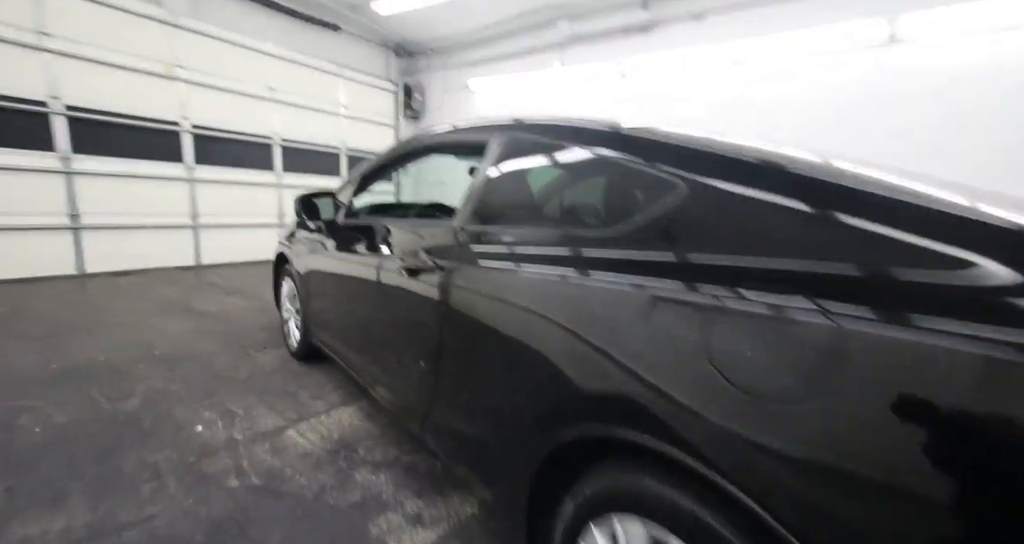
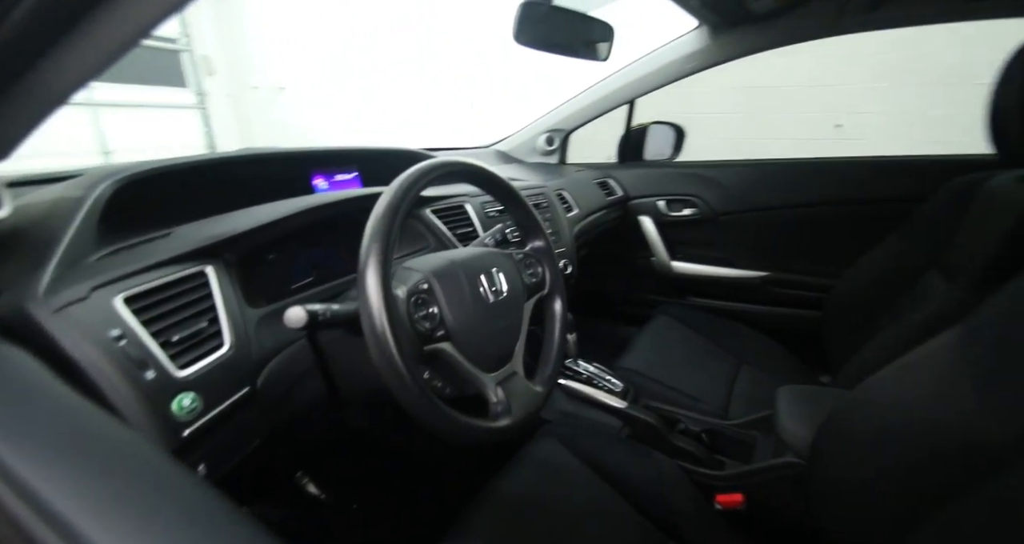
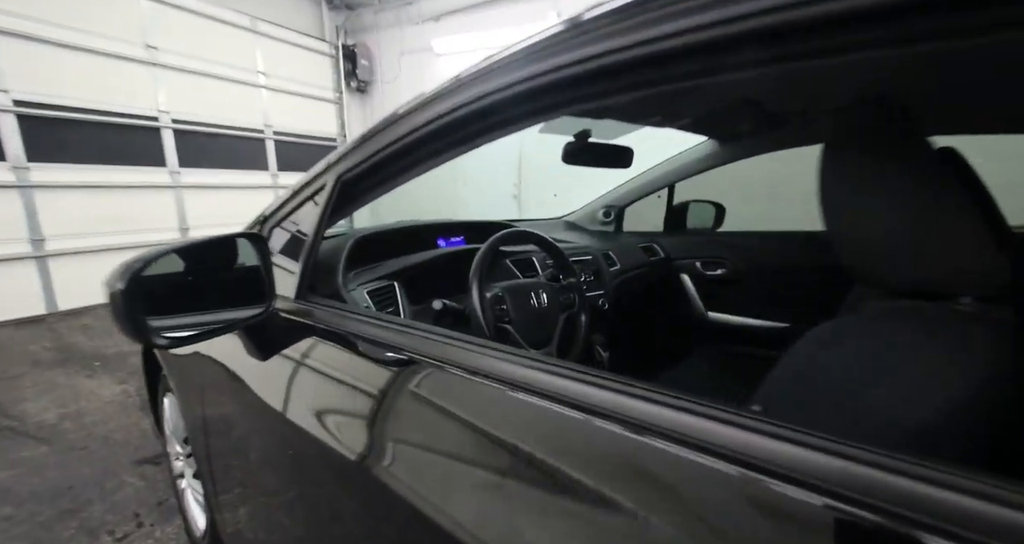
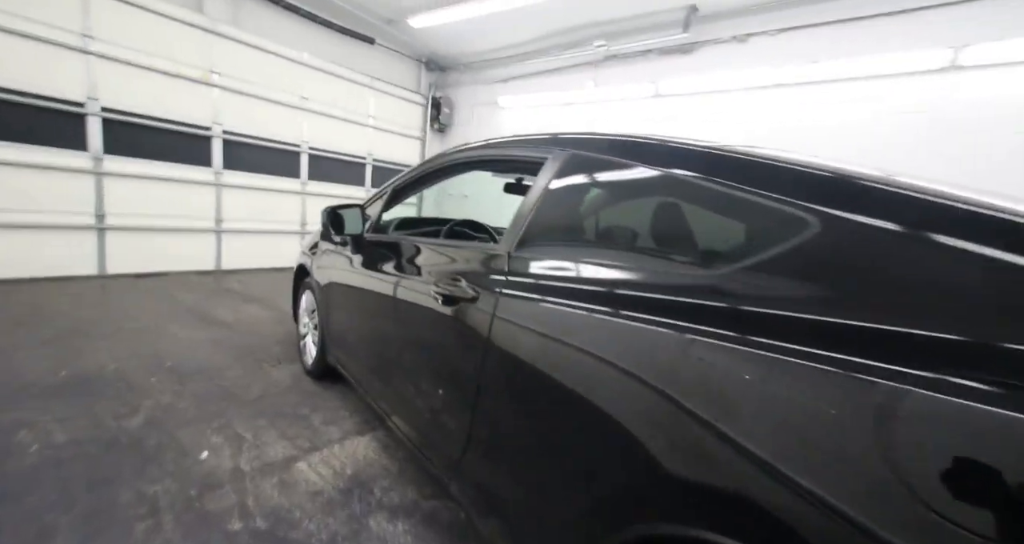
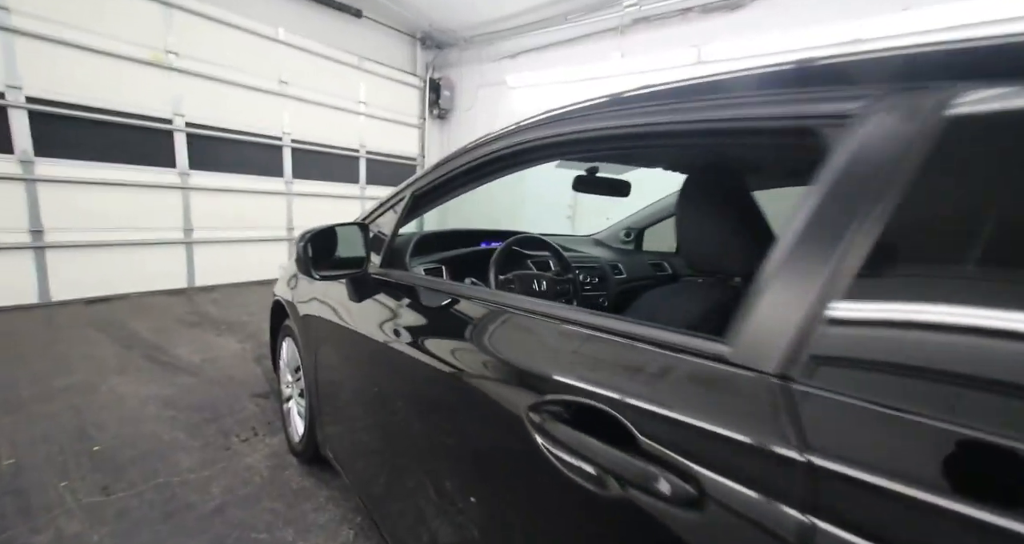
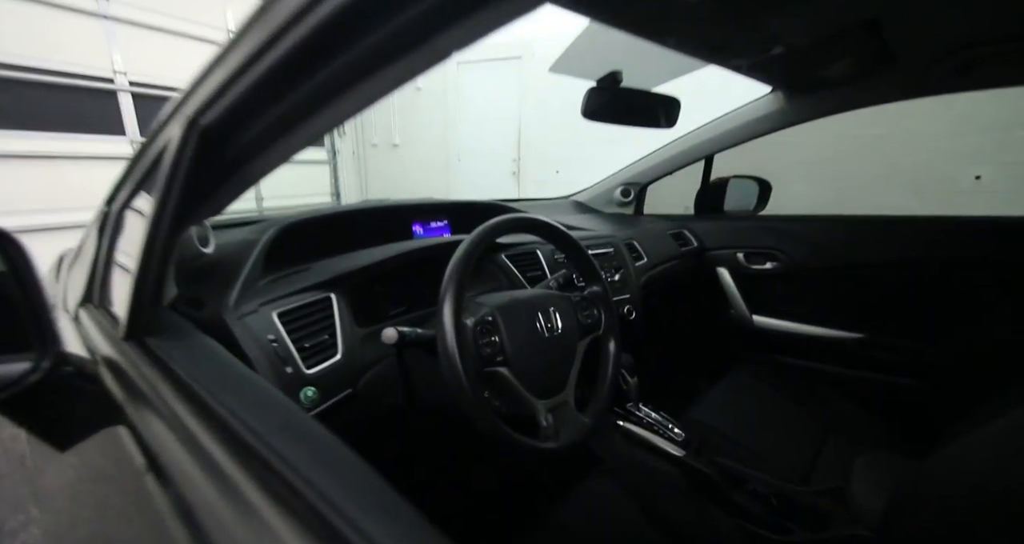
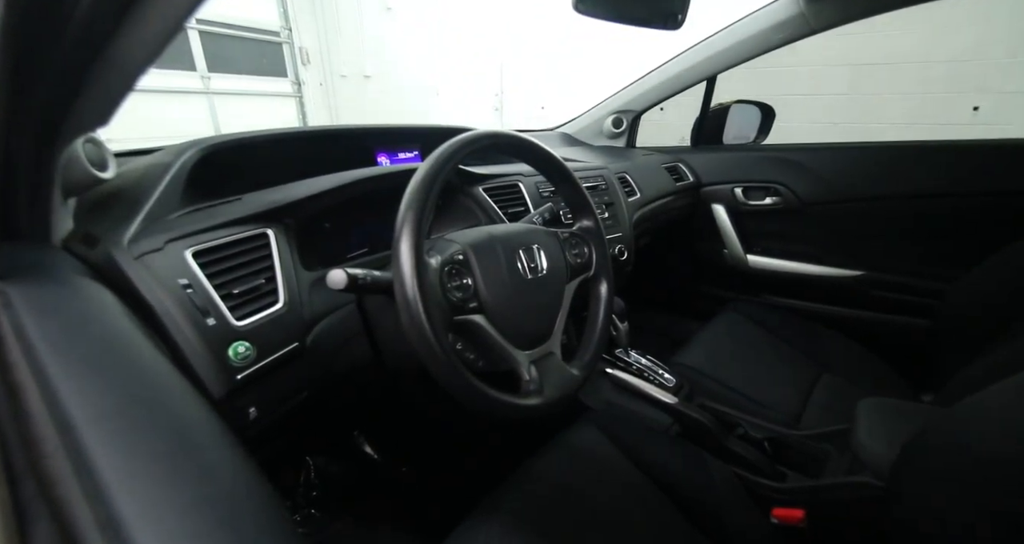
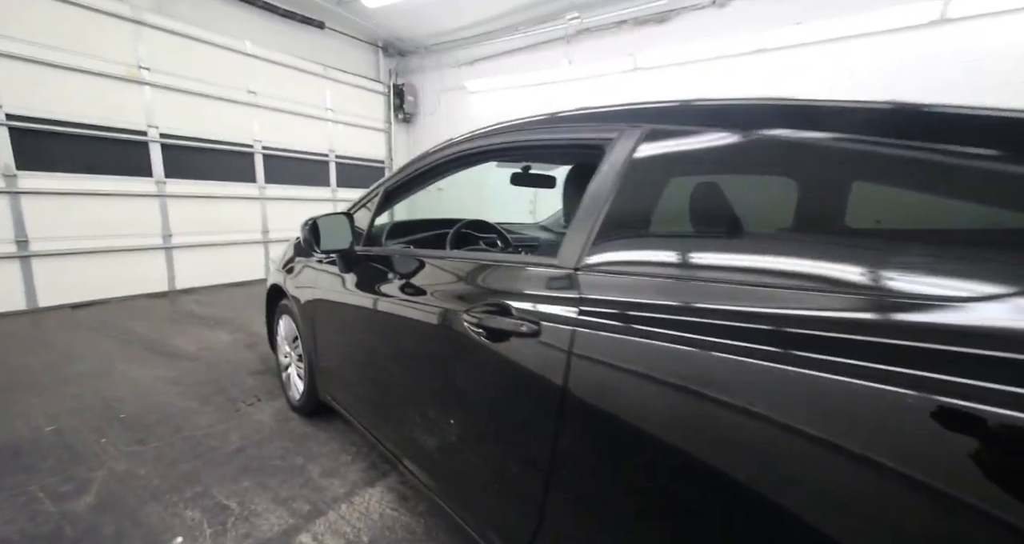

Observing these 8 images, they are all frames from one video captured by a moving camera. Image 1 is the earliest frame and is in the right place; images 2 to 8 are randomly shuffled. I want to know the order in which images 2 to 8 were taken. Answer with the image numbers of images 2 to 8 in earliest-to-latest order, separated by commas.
4, 8, 5, 3, 6, 7, 2
